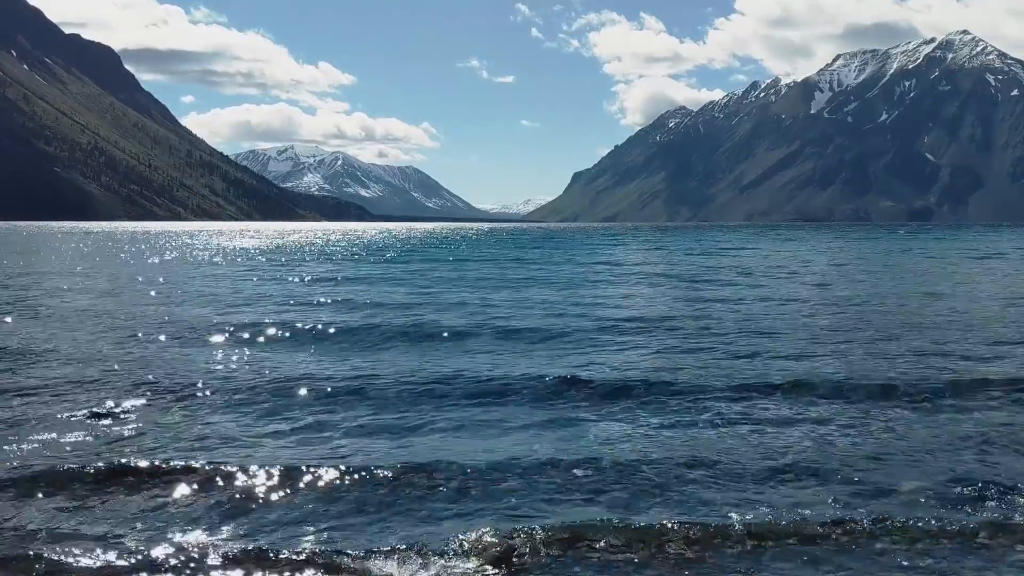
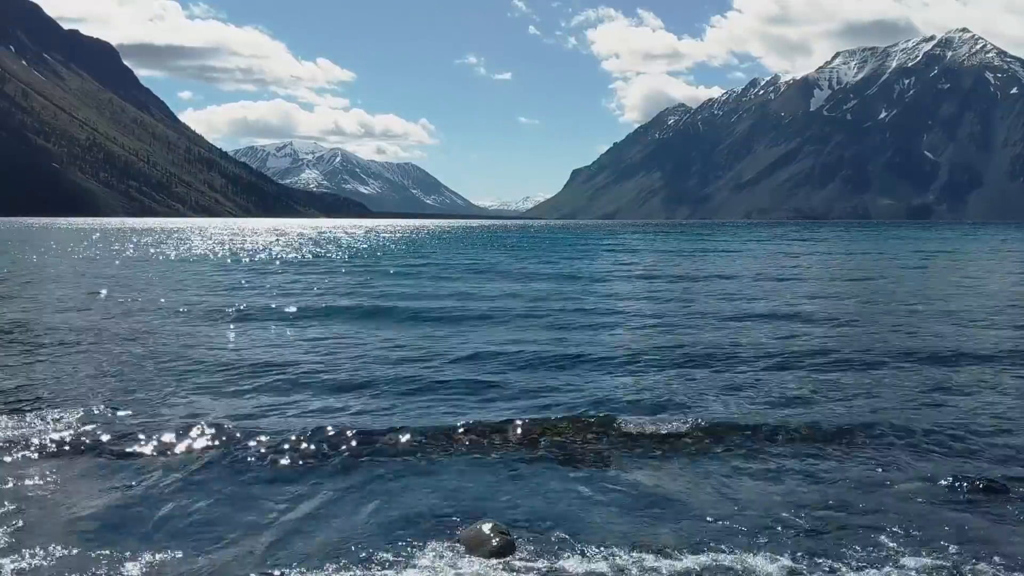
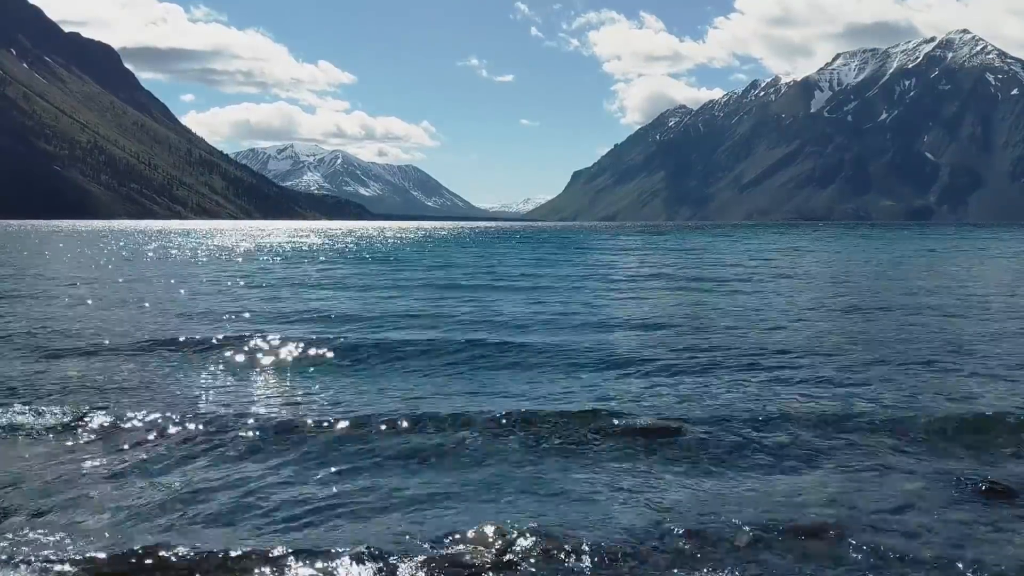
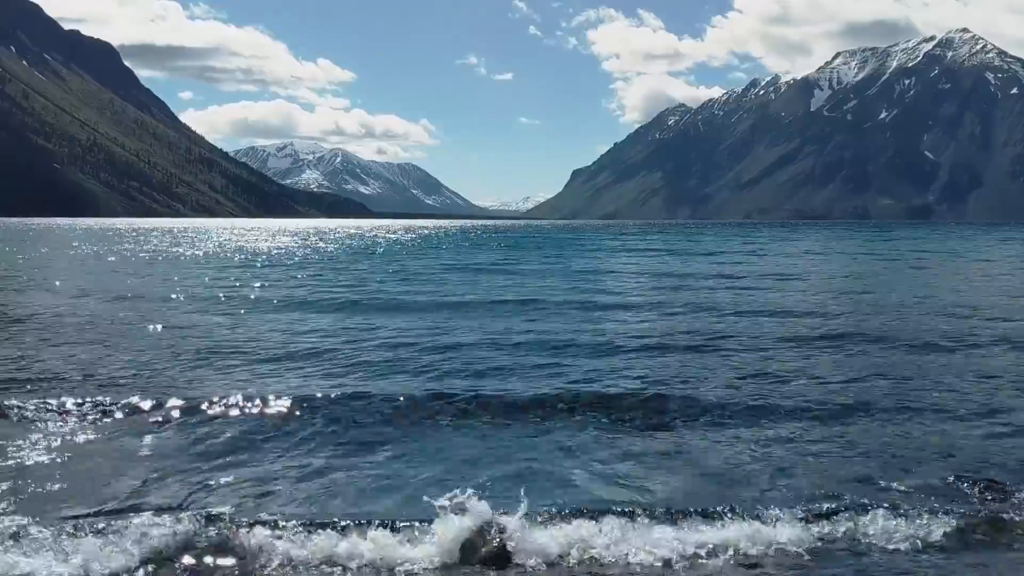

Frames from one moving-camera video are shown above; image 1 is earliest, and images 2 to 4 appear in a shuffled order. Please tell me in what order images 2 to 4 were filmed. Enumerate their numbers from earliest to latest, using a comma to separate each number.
3, 4, 2
